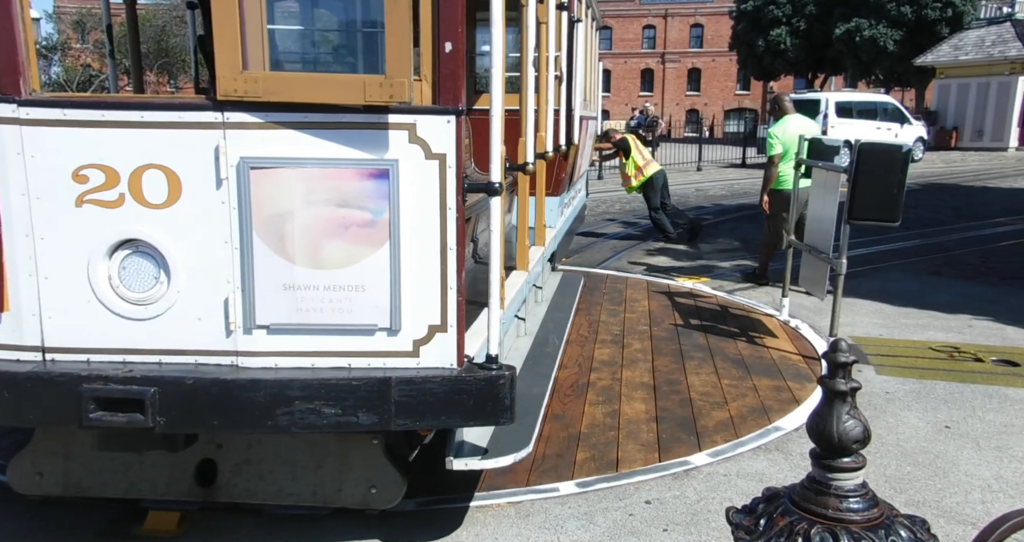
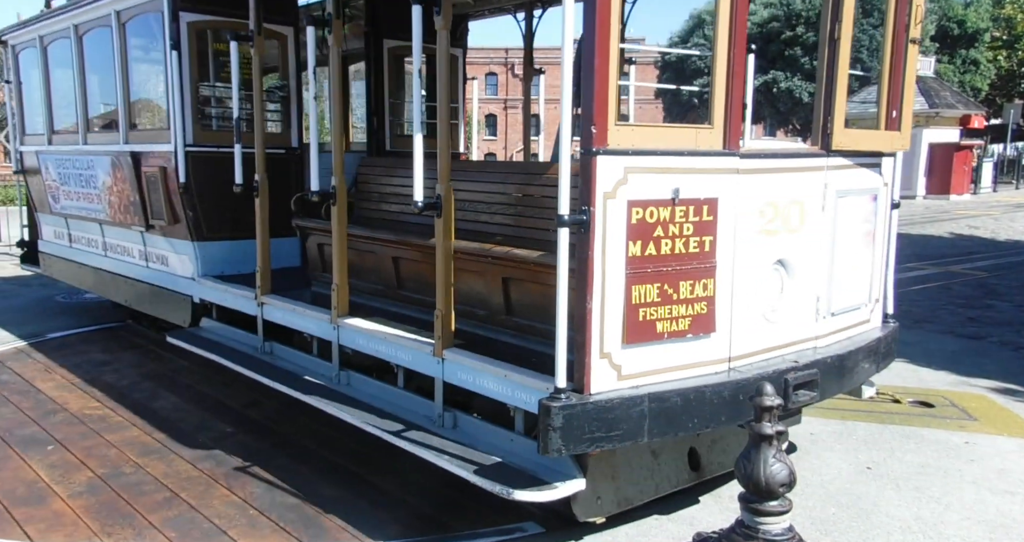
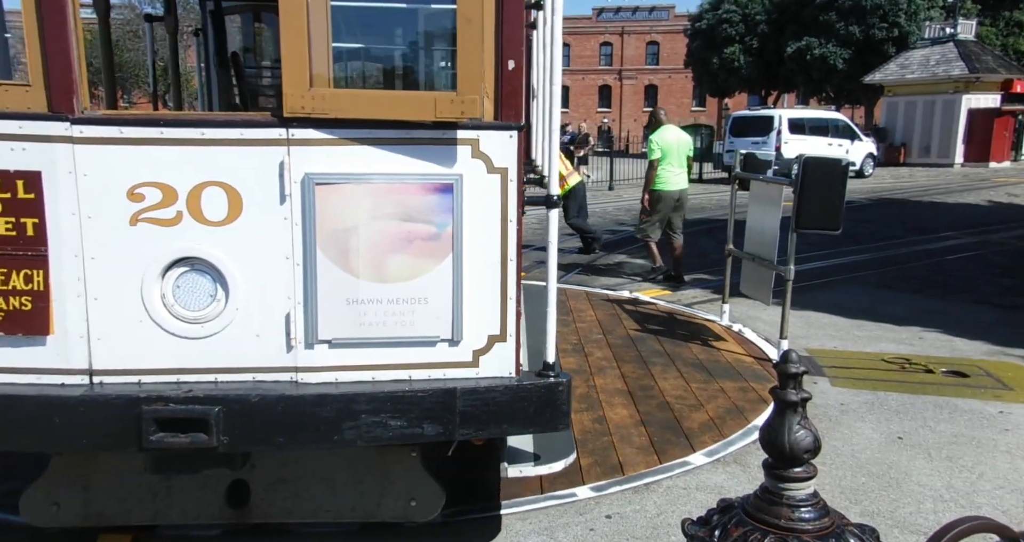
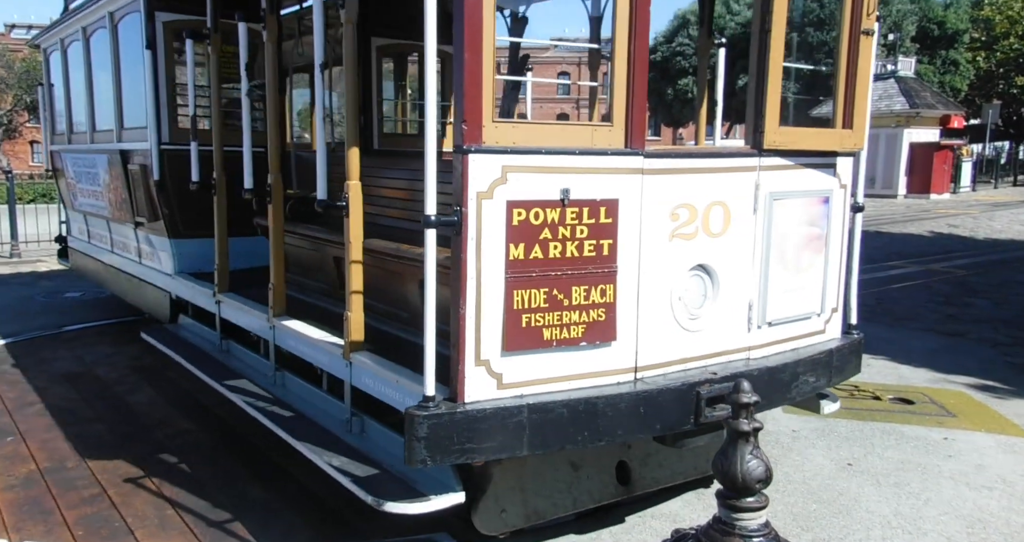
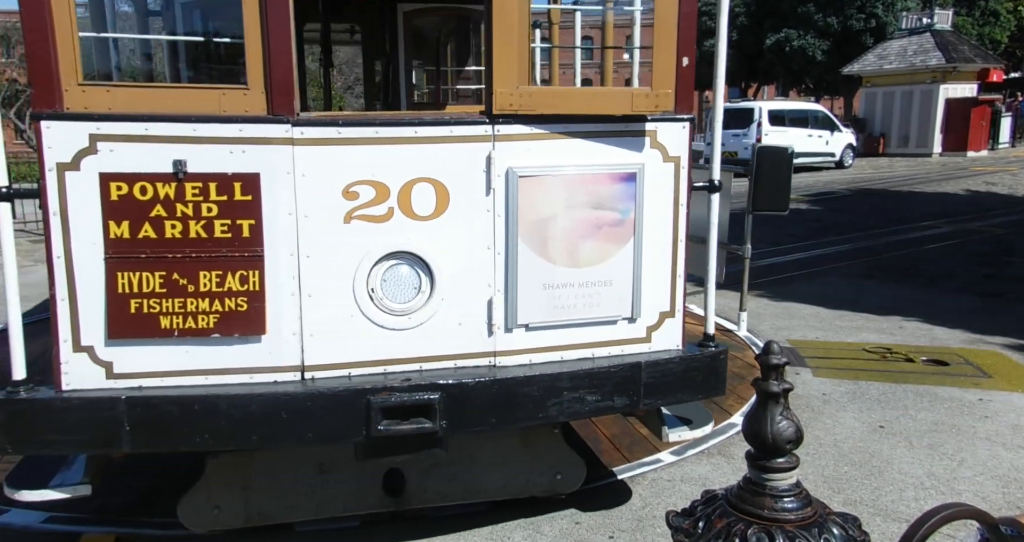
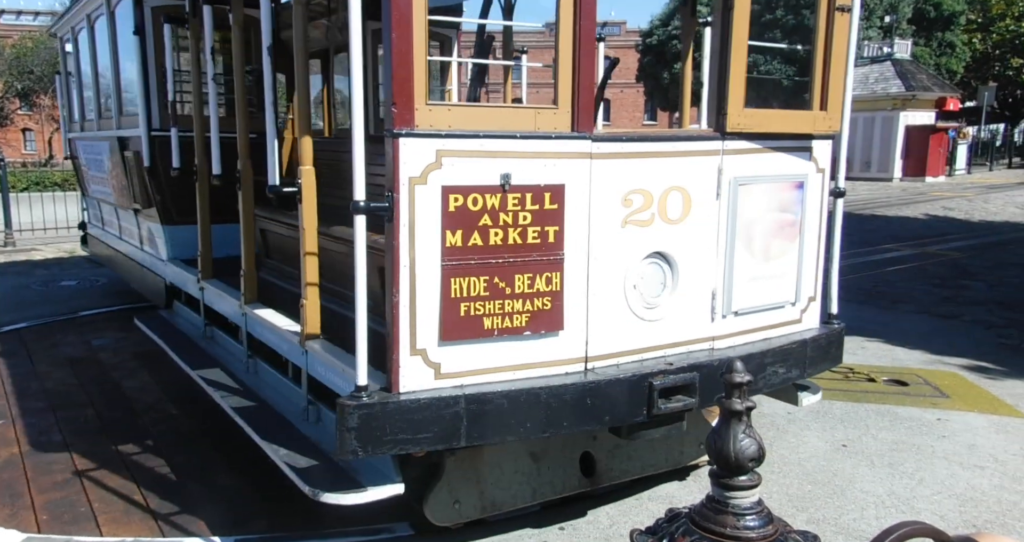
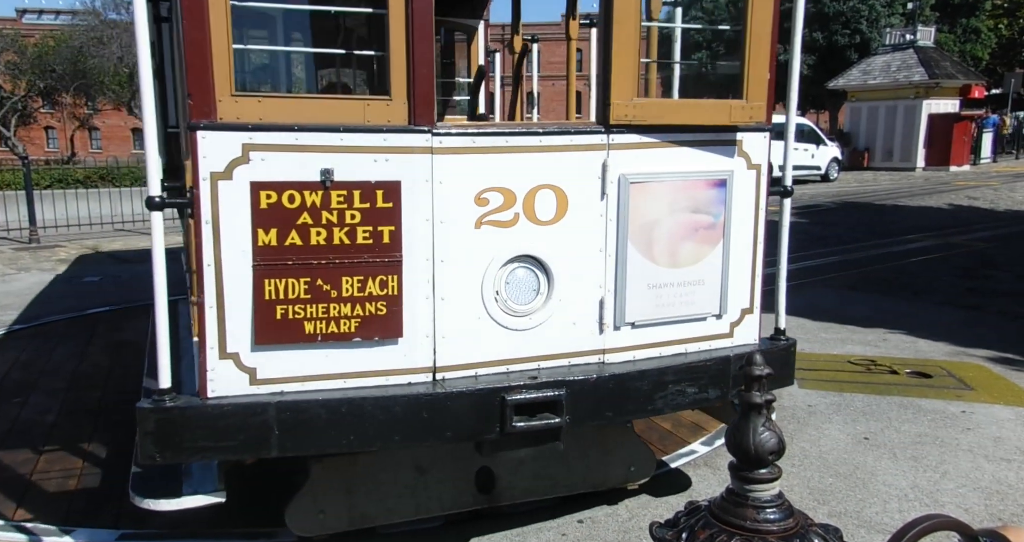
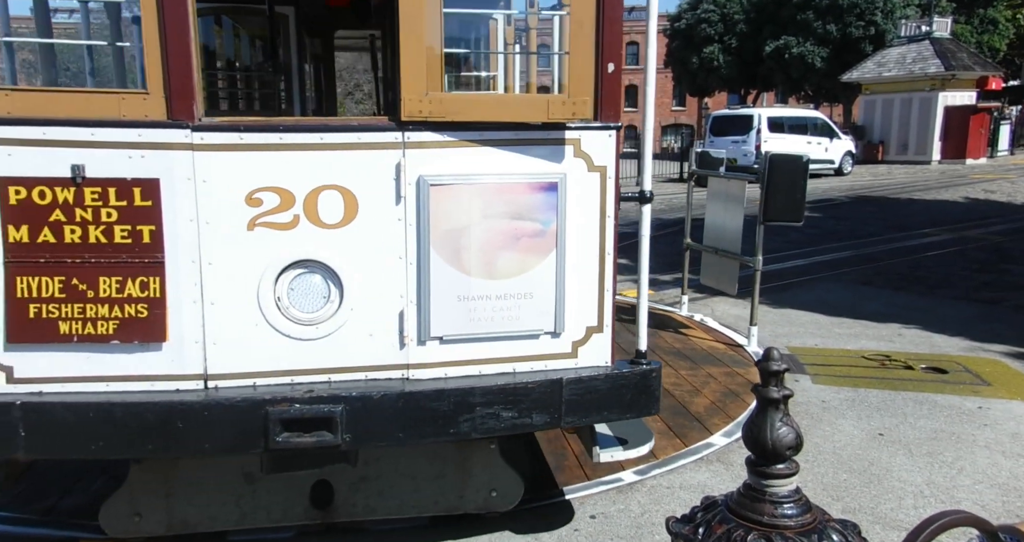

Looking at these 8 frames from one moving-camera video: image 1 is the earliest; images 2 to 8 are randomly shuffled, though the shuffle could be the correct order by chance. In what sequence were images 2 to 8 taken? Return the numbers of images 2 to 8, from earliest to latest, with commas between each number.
3, 8, 5, 7, 6, 4, 2
